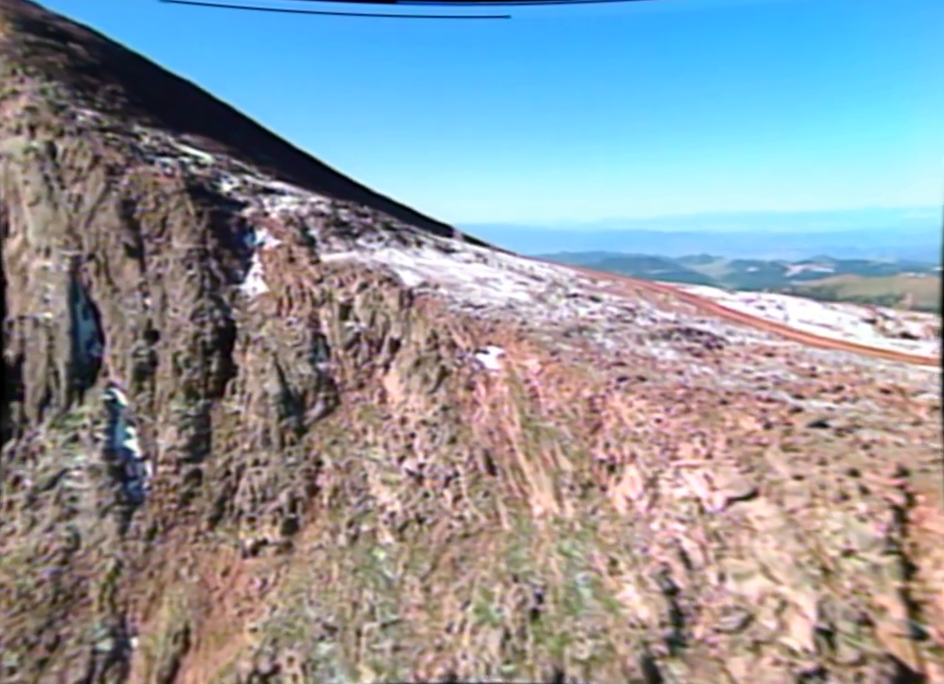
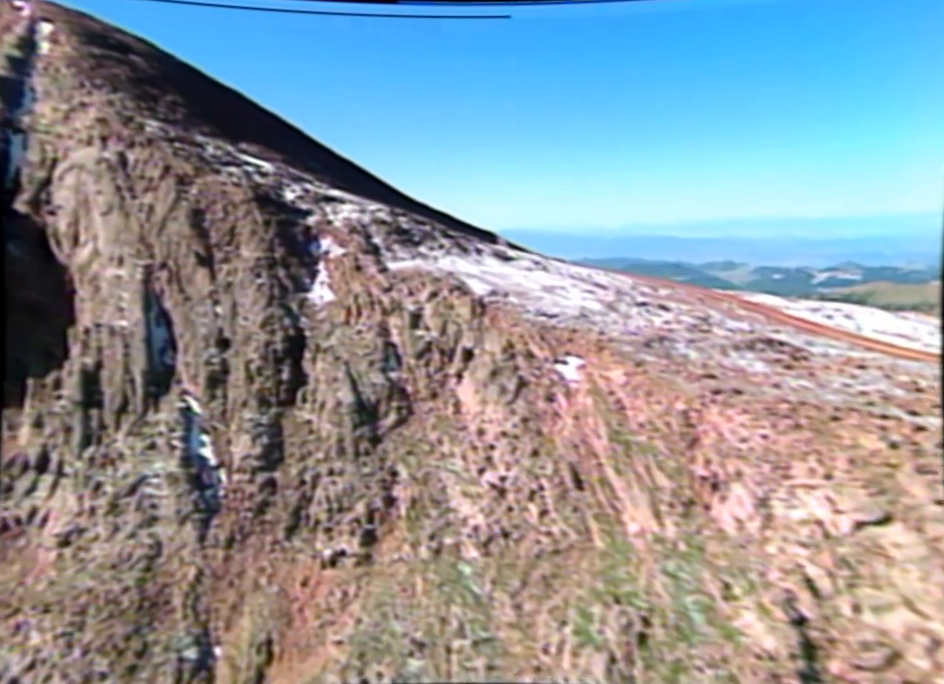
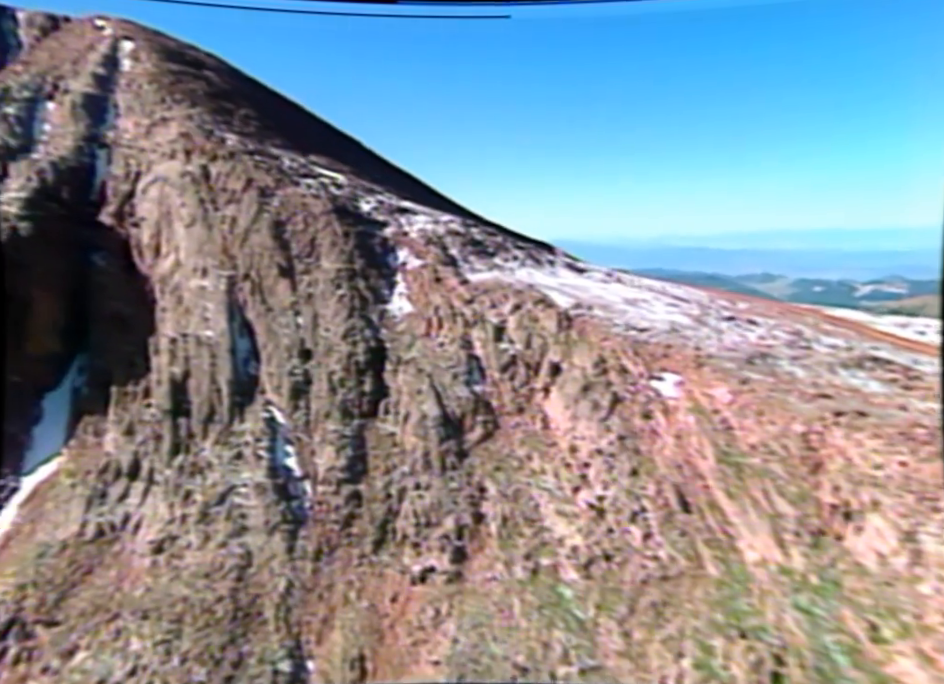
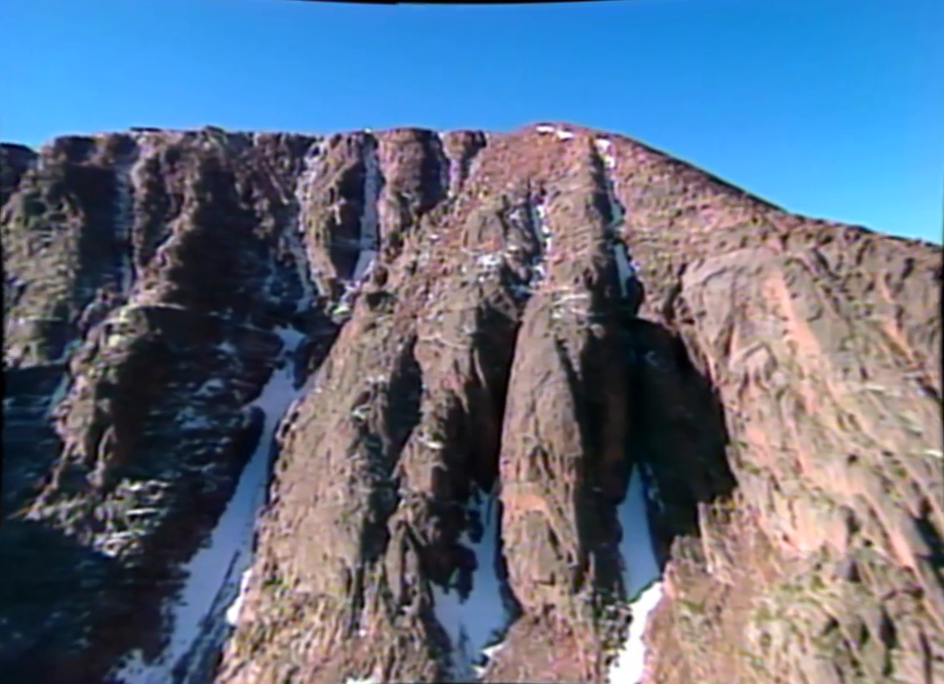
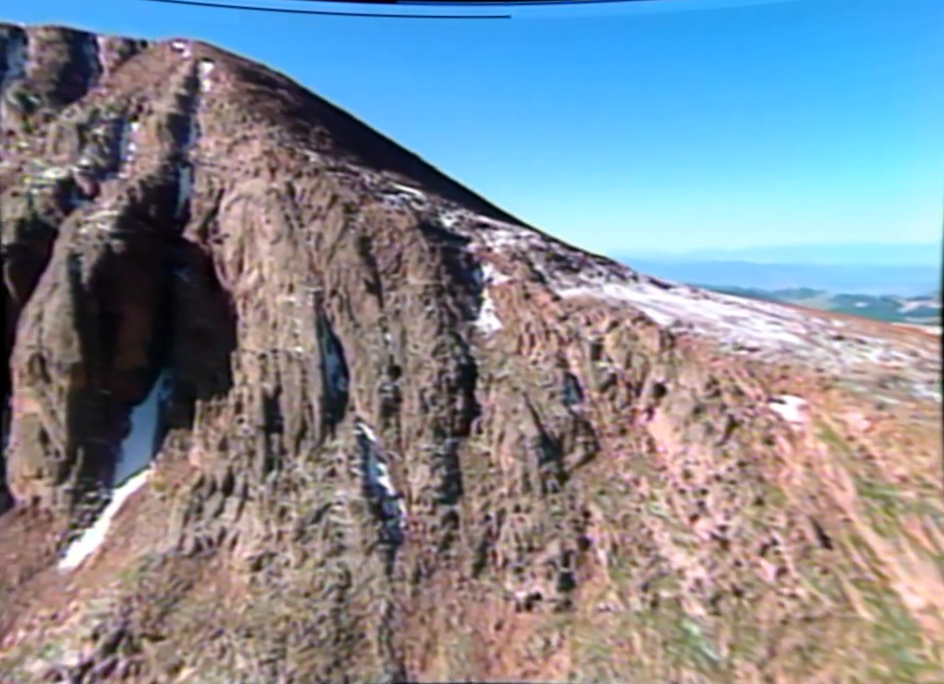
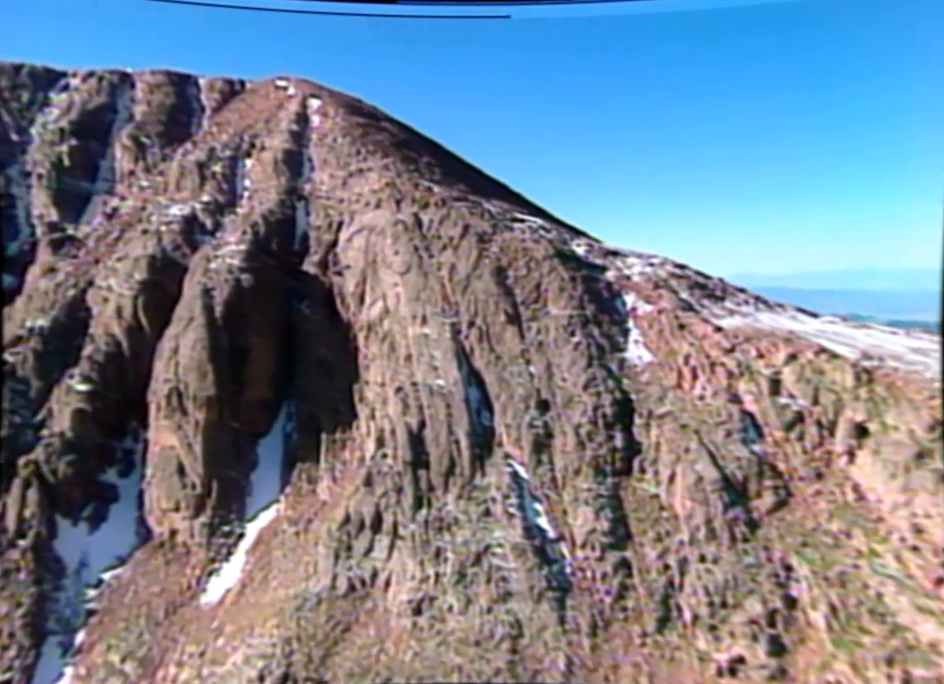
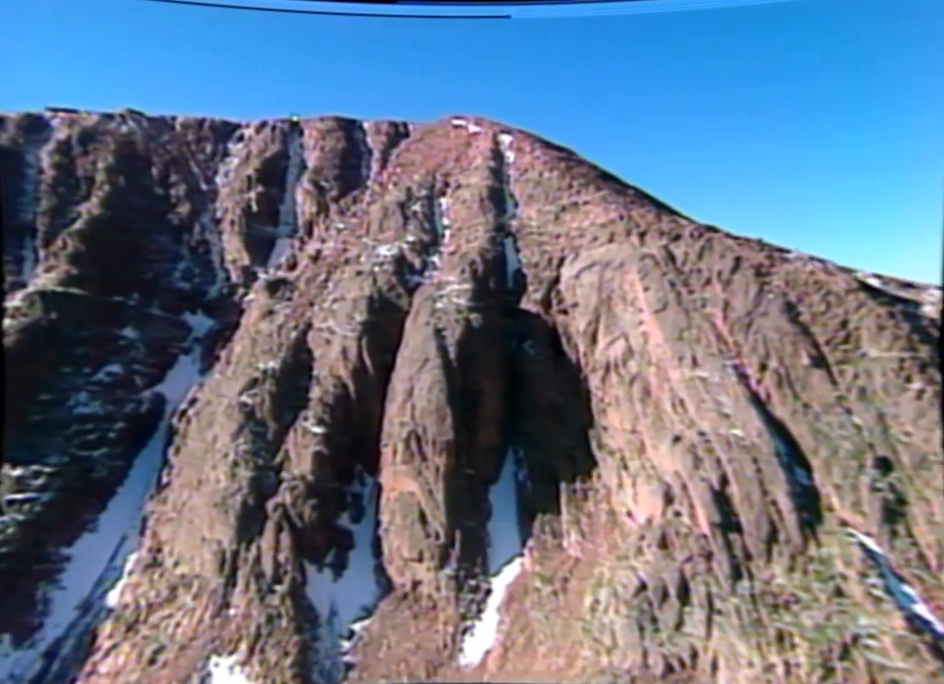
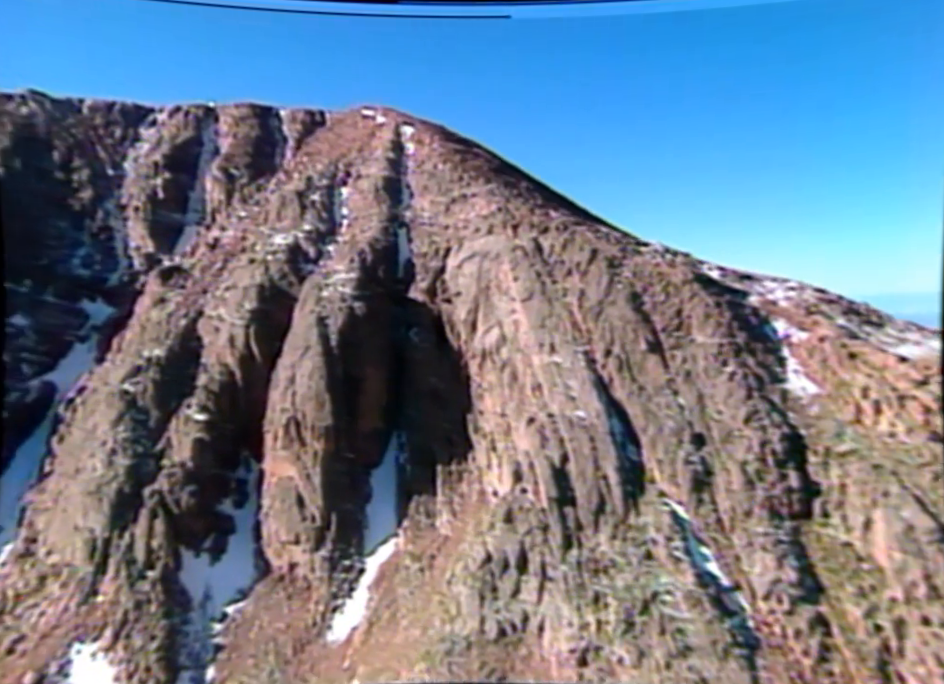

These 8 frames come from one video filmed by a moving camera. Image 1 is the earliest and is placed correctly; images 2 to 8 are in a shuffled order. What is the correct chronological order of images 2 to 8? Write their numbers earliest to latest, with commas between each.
2, 3, 5, 6, 8, 7, 4
